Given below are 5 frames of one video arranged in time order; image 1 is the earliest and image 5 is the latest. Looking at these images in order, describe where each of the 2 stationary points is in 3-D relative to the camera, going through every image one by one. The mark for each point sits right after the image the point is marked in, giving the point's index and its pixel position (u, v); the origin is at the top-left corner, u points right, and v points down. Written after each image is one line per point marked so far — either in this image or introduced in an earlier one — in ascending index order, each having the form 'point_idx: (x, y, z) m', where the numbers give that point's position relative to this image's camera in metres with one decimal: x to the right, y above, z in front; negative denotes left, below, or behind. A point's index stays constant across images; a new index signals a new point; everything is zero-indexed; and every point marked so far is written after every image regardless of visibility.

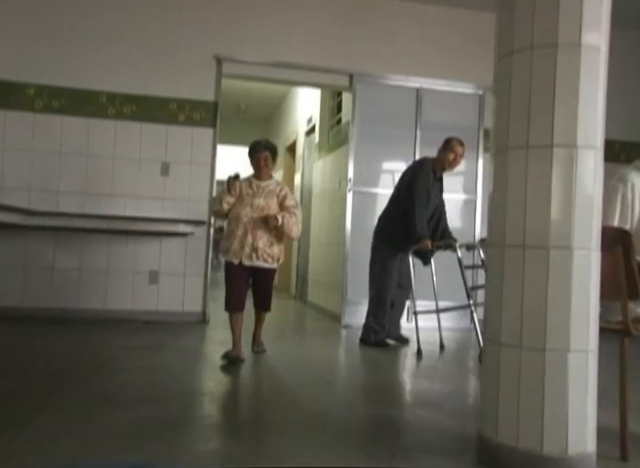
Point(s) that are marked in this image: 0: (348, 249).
0: (+0.3, -0.2, +5.8) m
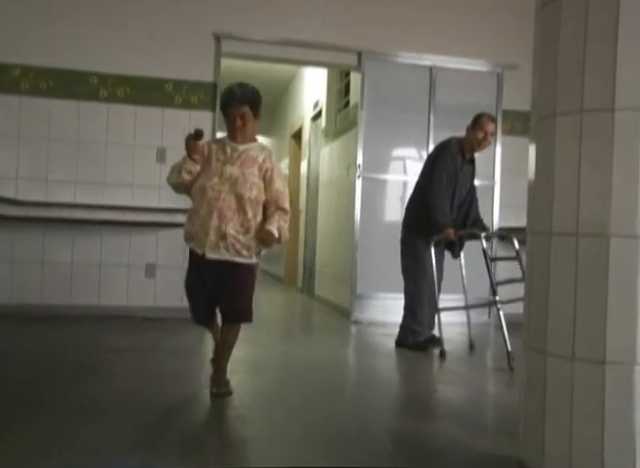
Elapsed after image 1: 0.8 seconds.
0: (+0.4, -0.1, +5.4) m
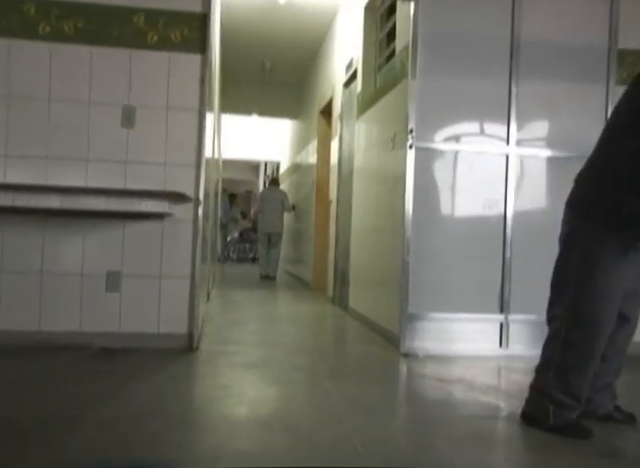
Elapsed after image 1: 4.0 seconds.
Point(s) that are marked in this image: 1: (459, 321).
0: (+0.6, 0.0, +3.8) m
1: (+1.0, -0.6, +3.9) m
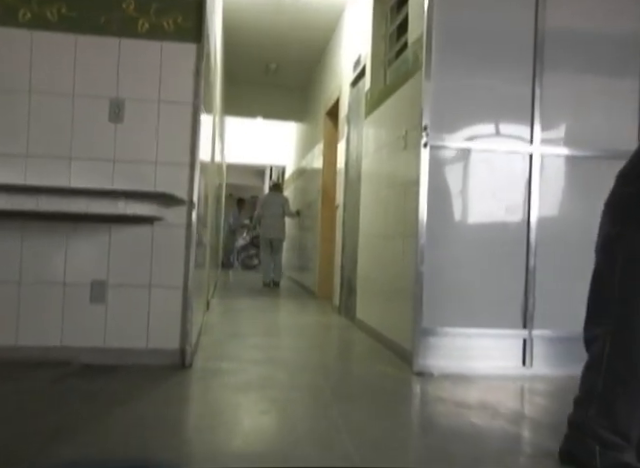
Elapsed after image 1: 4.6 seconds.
0: (+0.7, -0.1, +3.5) m
1: (+1.0, -0.7, +3.5) m
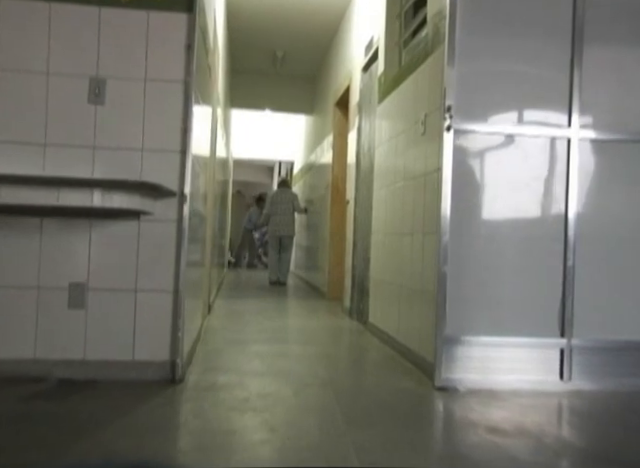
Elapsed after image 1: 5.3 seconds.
0: (+0.7, 0.0, +3.1) m
1: (+1.1, -0.6, +3.1) m
